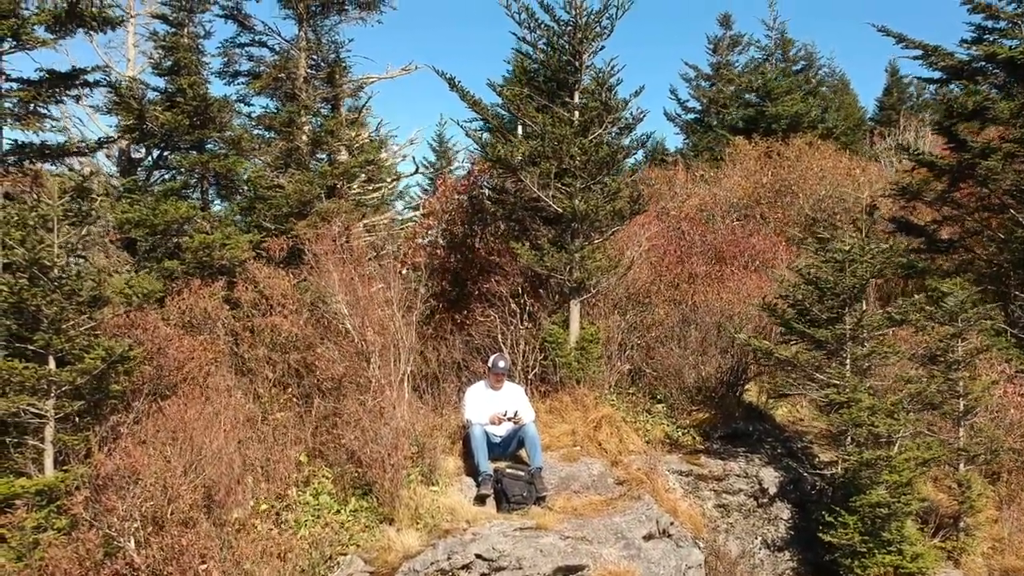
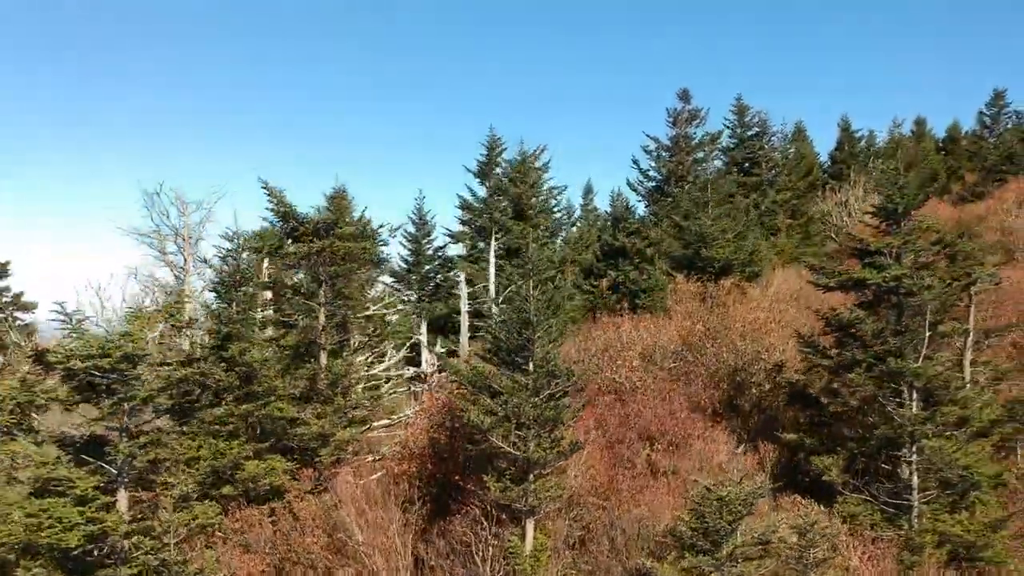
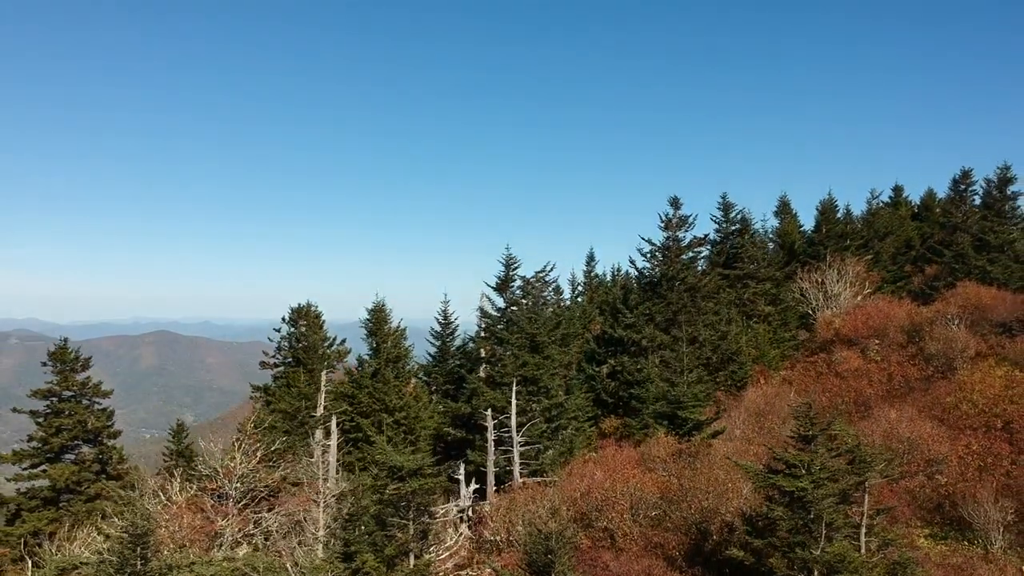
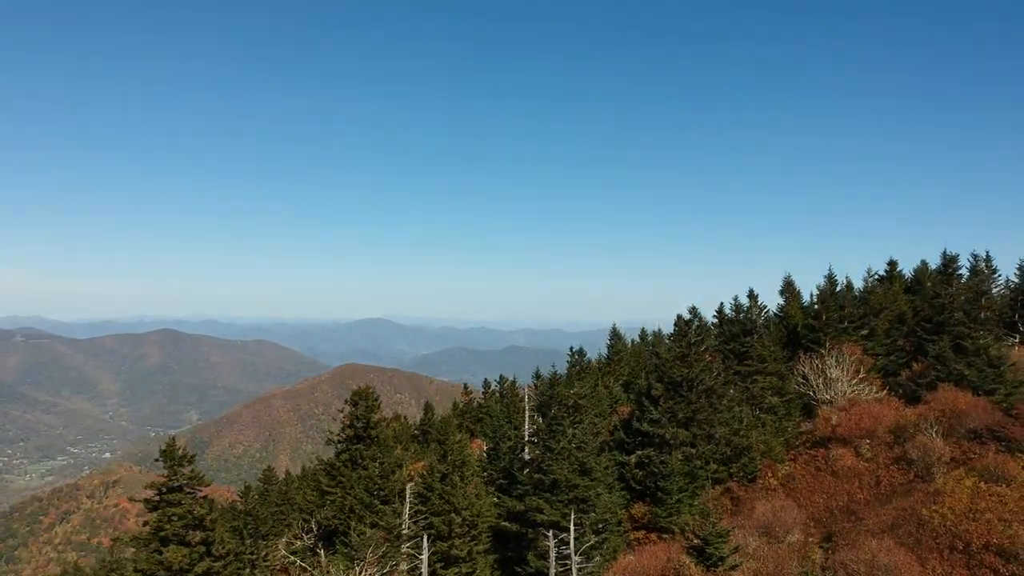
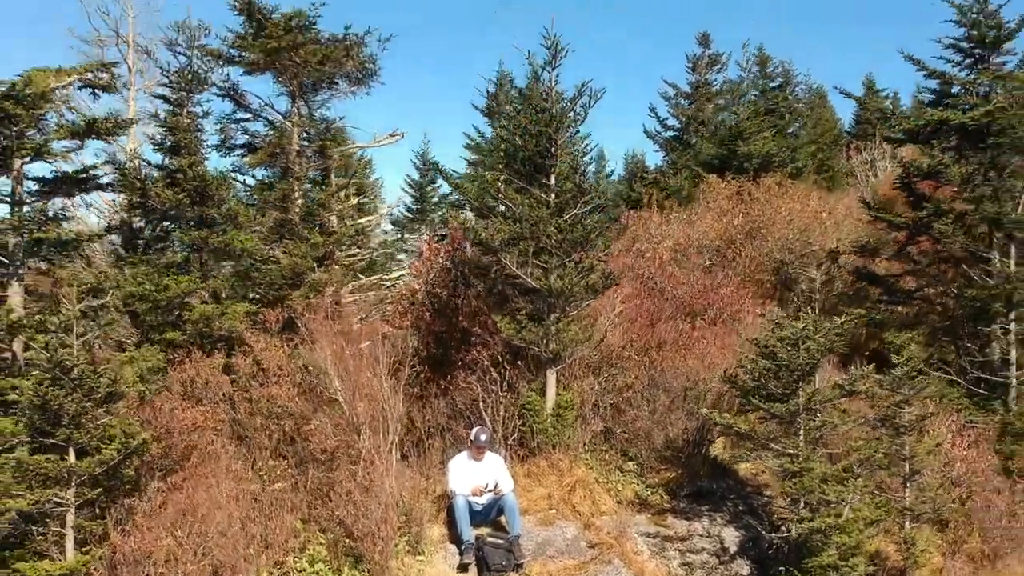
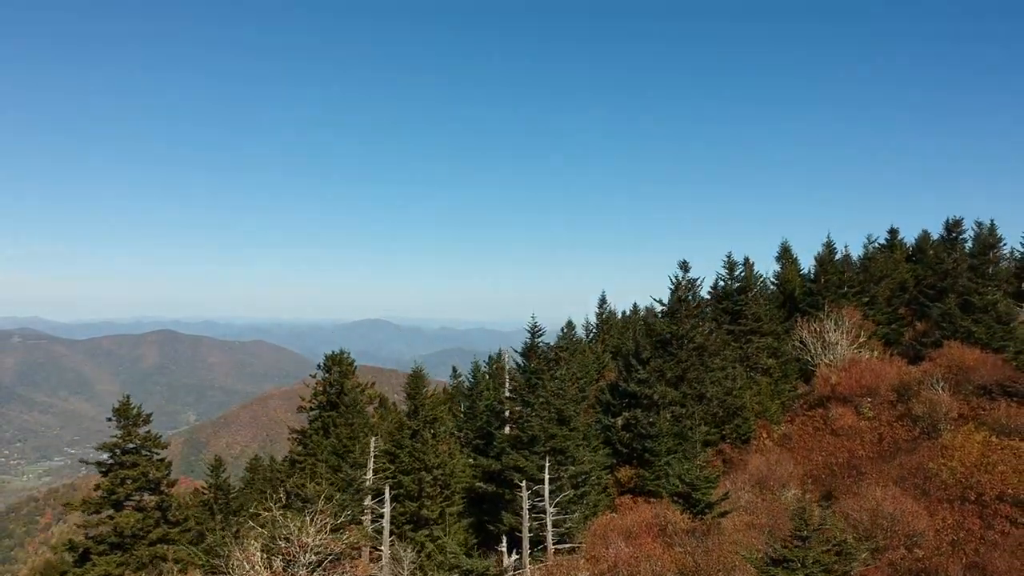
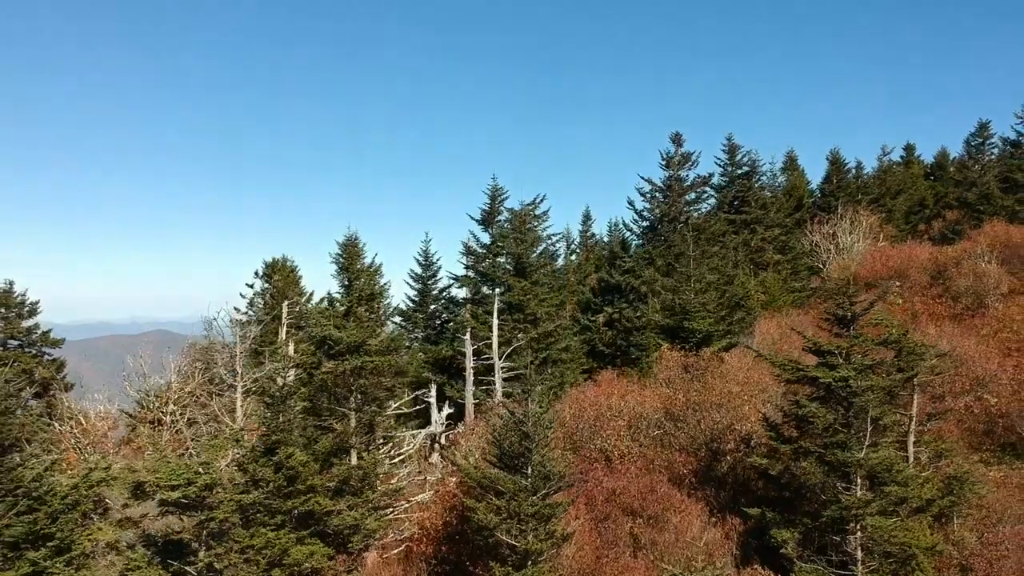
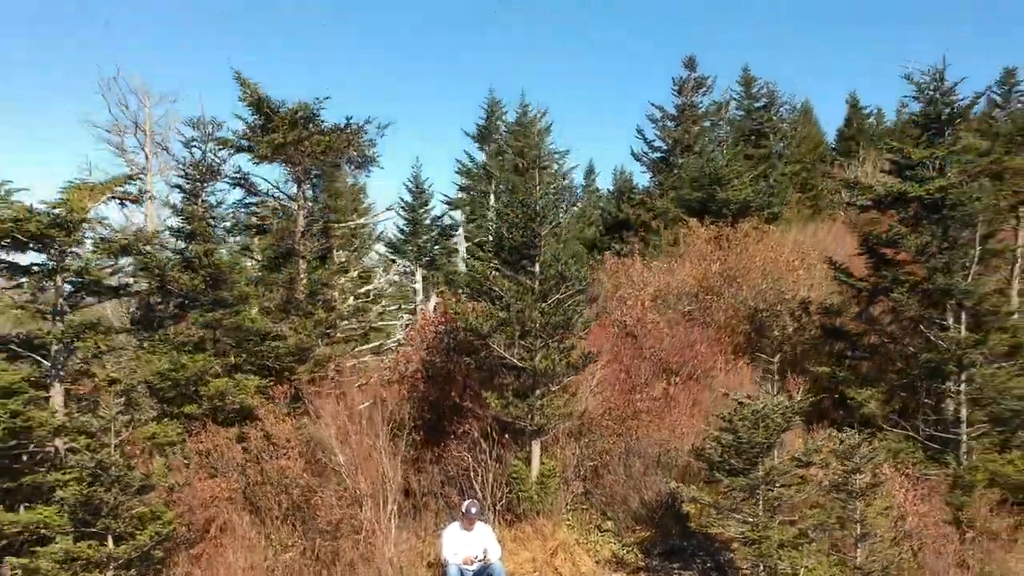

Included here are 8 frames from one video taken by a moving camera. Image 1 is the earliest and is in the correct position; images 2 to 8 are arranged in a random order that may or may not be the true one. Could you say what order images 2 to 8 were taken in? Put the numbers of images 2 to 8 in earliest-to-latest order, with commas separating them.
5, 8, 2, 7, 3, 6, 4
